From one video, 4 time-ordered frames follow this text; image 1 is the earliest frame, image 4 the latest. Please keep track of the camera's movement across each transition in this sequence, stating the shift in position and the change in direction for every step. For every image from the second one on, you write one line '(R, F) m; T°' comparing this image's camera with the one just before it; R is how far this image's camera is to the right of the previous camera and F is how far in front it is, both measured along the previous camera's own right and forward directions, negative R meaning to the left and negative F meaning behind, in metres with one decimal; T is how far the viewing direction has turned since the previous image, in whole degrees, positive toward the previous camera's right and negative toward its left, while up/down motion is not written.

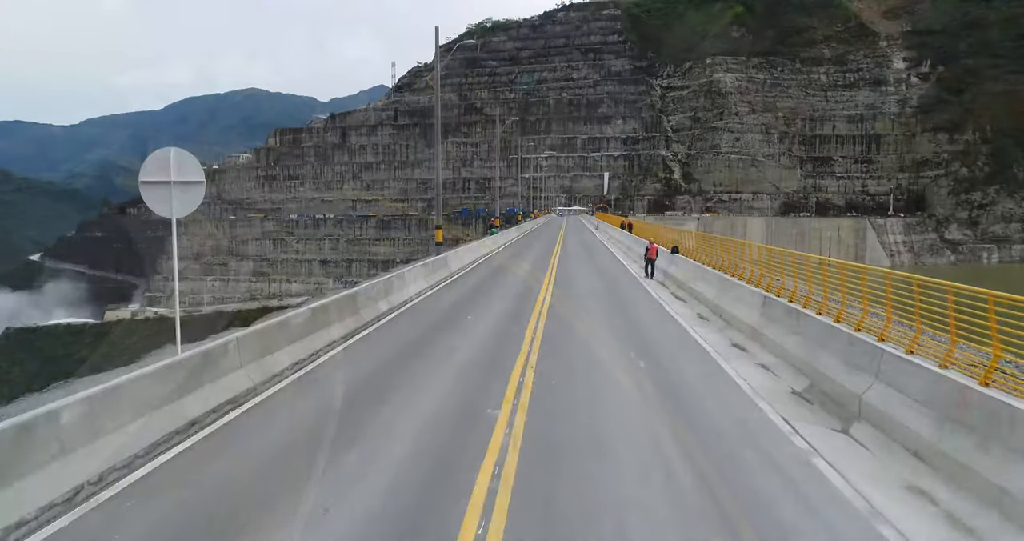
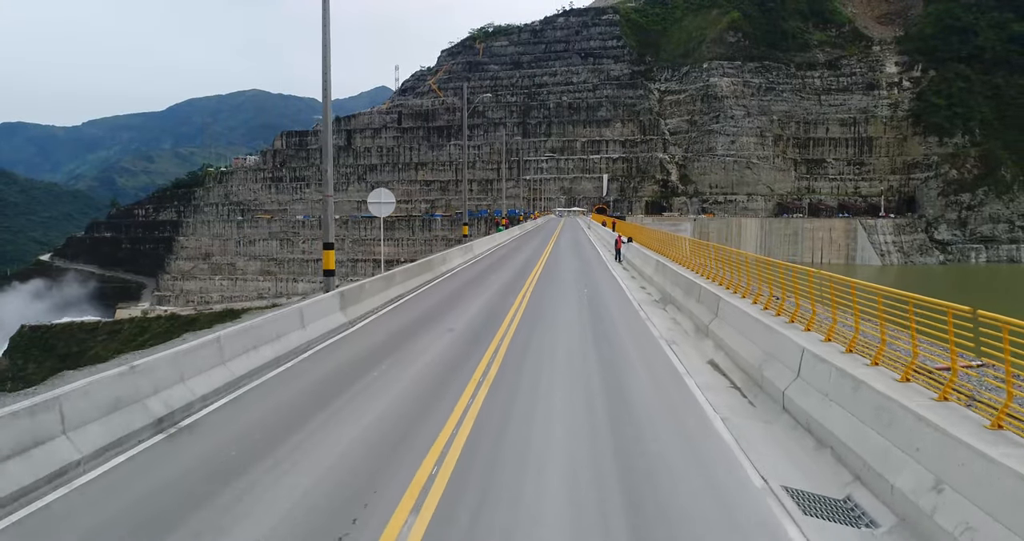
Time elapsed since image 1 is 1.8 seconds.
(0.0, -1.8) m; 0°
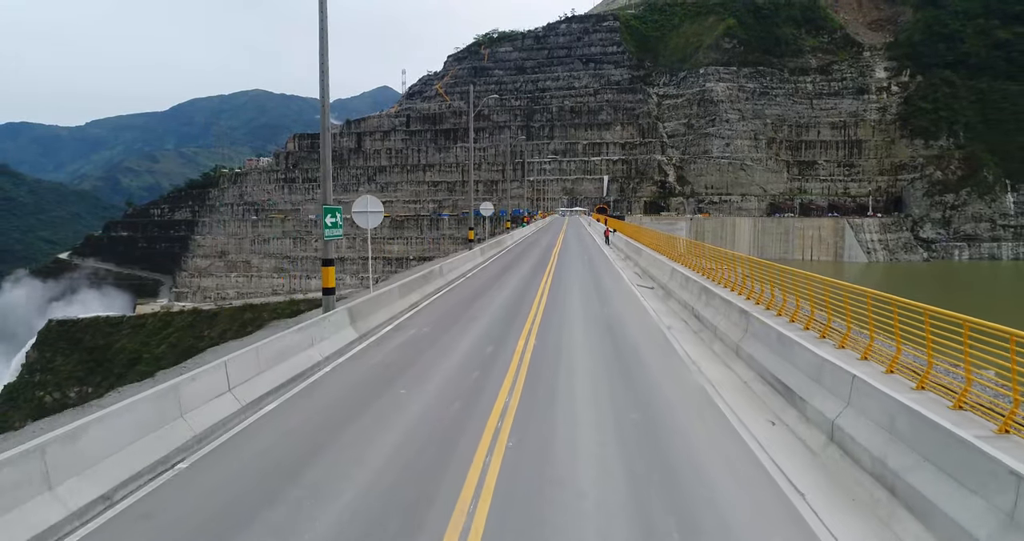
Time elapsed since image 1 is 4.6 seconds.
(-0.4, -3.2) m; 0°
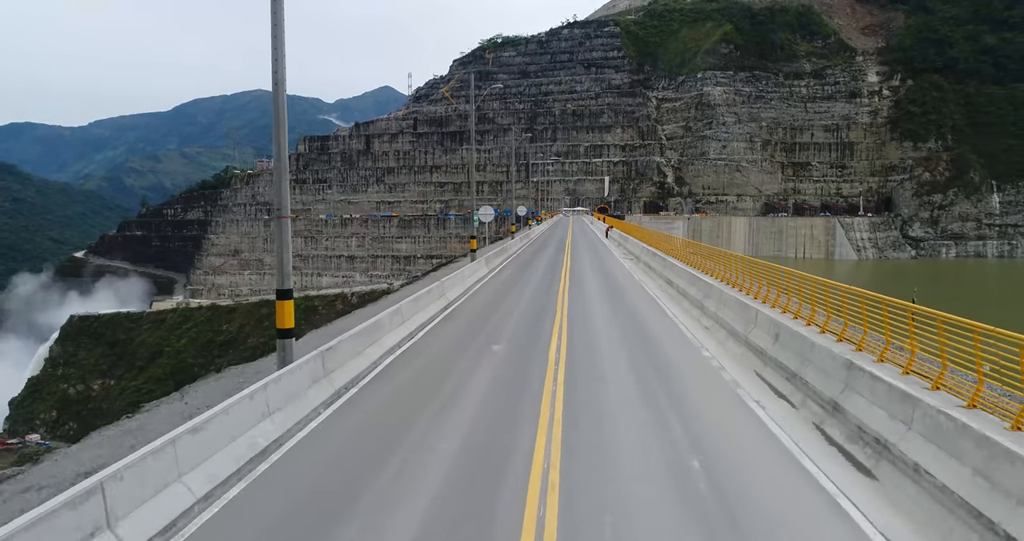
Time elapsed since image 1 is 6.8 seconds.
(-0.4, -2.8) m; 0°
